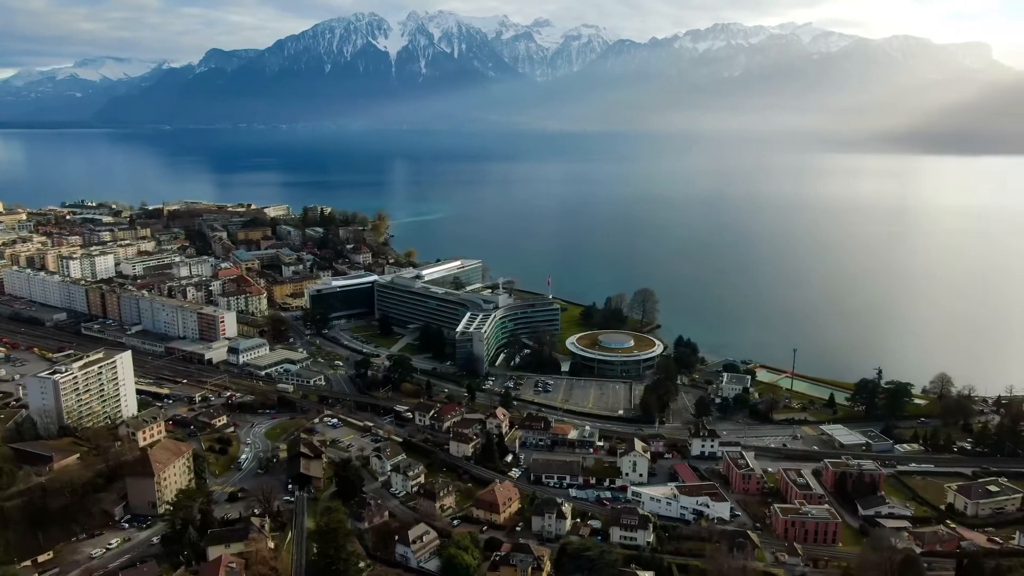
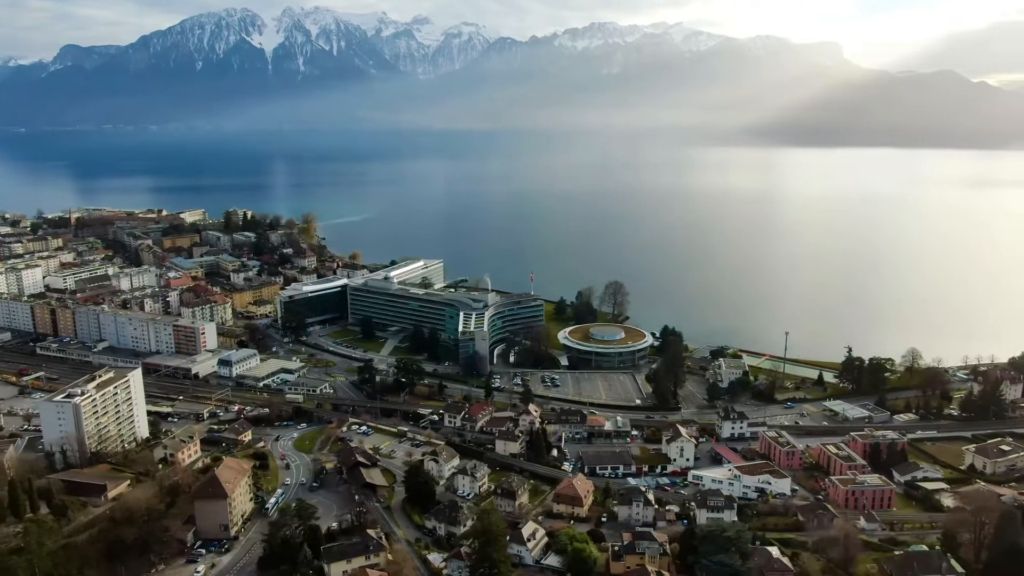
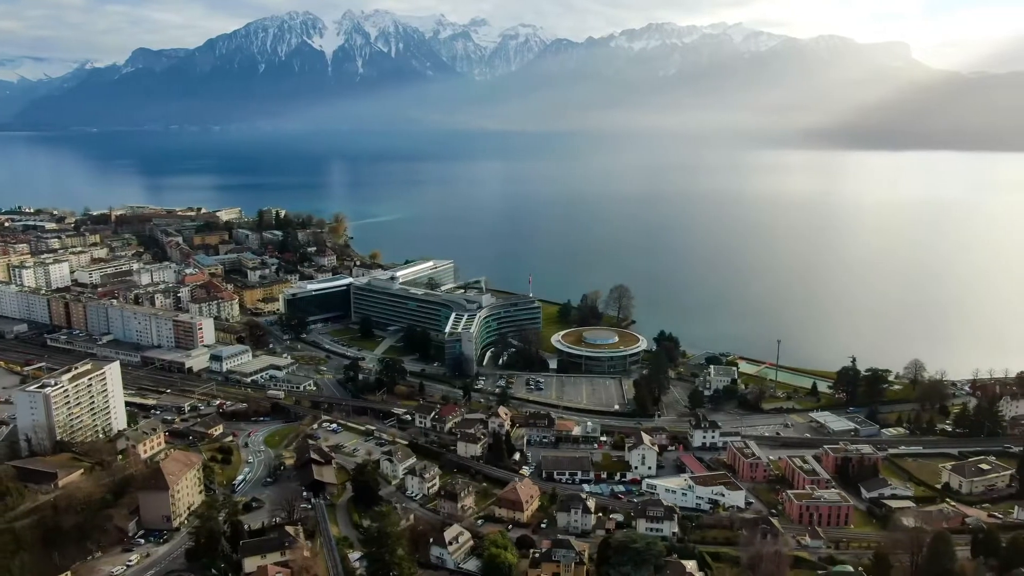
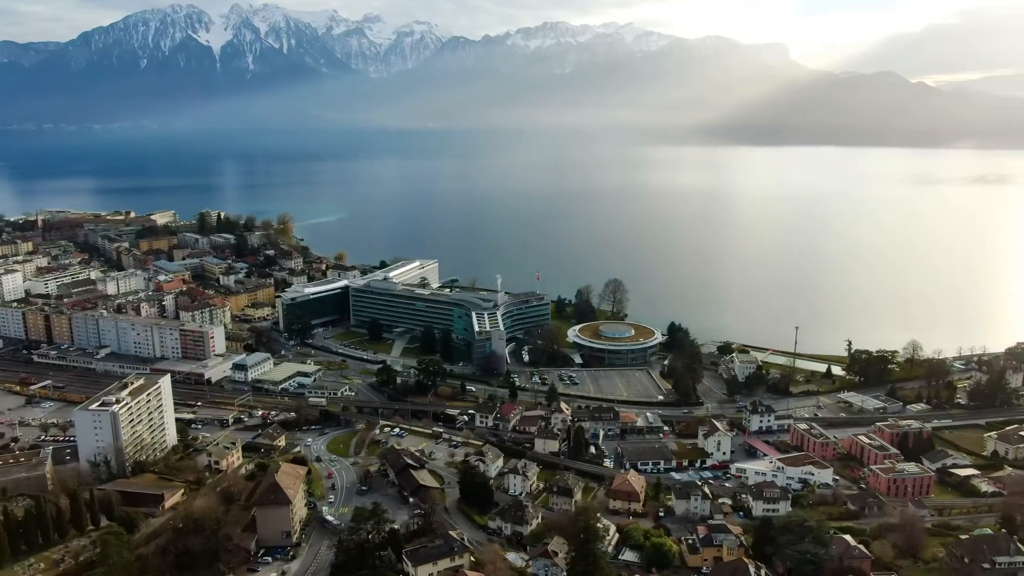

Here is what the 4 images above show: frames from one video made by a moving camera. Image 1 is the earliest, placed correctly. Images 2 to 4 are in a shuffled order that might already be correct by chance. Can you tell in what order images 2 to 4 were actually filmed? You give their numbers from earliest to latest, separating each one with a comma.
3, 2, 4
